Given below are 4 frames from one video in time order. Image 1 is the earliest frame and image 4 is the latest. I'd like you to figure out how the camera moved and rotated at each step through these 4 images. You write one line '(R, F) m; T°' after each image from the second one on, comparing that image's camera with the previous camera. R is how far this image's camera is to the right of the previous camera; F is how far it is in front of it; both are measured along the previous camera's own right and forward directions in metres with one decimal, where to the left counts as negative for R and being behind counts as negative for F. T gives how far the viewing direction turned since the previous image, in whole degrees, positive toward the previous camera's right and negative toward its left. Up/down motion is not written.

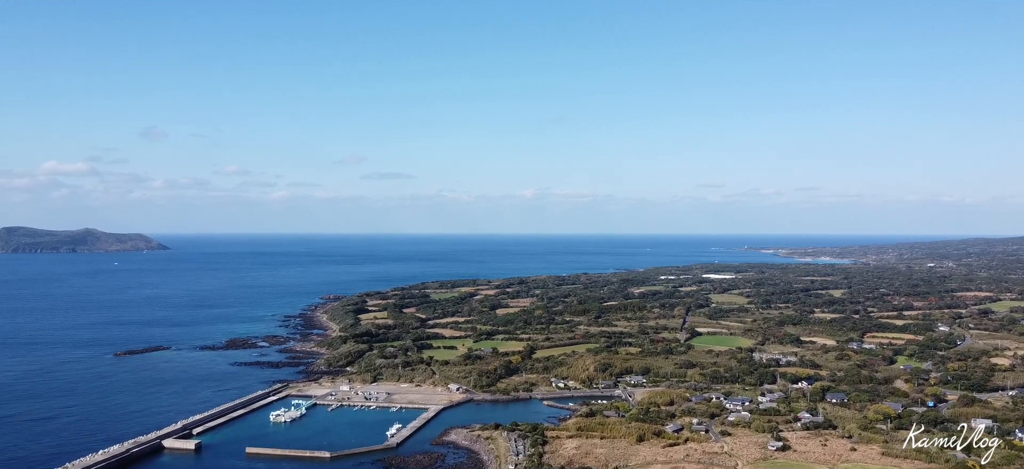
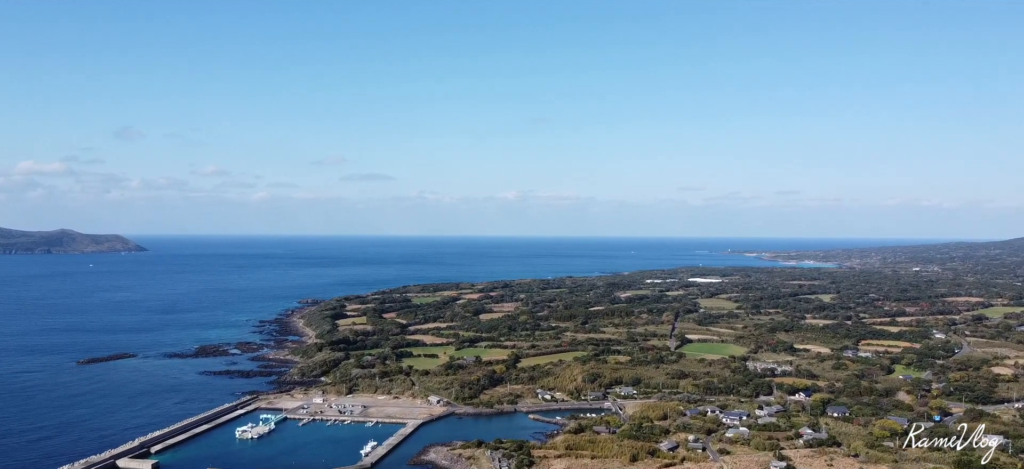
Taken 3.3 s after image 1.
(0.0, +1.7) m; +1°
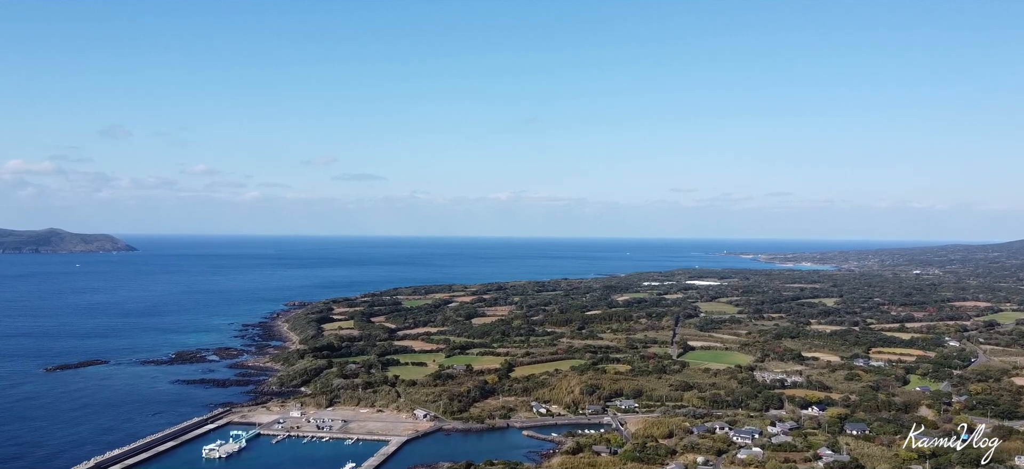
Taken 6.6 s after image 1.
(0.0, +2.0) m; +1°
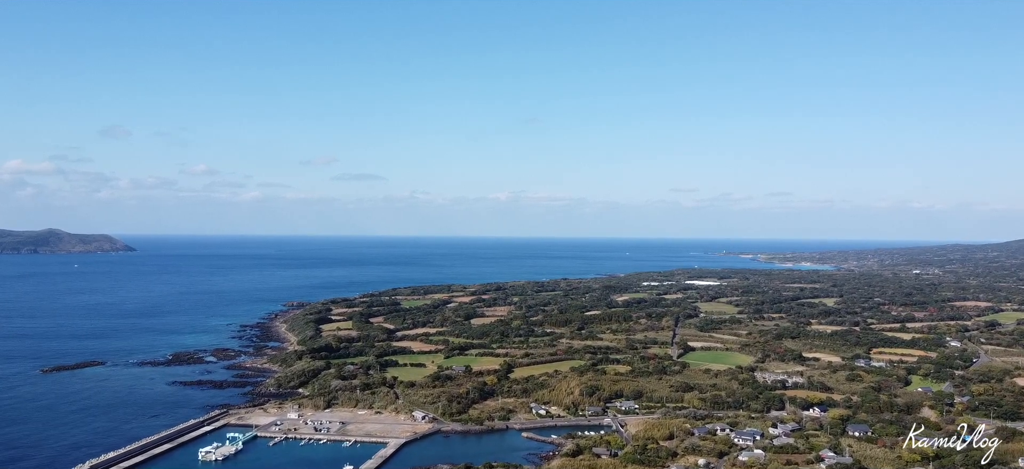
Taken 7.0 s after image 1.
(0.0, +0.2) m; 0°
